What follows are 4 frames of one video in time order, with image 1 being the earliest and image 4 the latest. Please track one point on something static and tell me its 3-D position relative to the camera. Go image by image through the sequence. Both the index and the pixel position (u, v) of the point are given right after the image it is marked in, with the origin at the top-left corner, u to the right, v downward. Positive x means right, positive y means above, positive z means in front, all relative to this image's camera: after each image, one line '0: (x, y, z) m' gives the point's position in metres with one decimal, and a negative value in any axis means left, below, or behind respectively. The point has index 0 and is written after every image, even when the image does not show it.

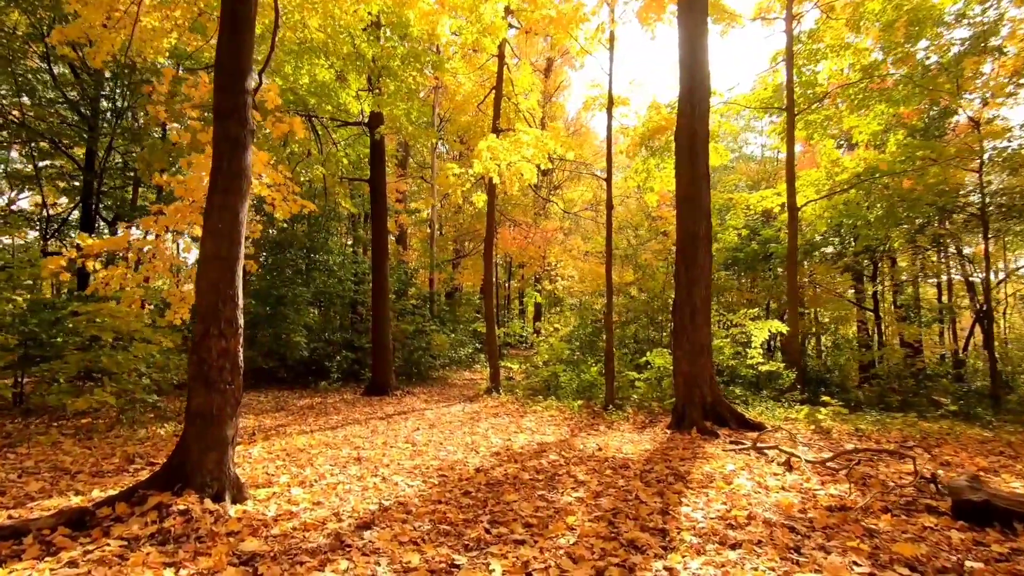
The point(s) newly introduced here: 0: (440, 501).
0: (-0.6, -1.7, +3.9) m
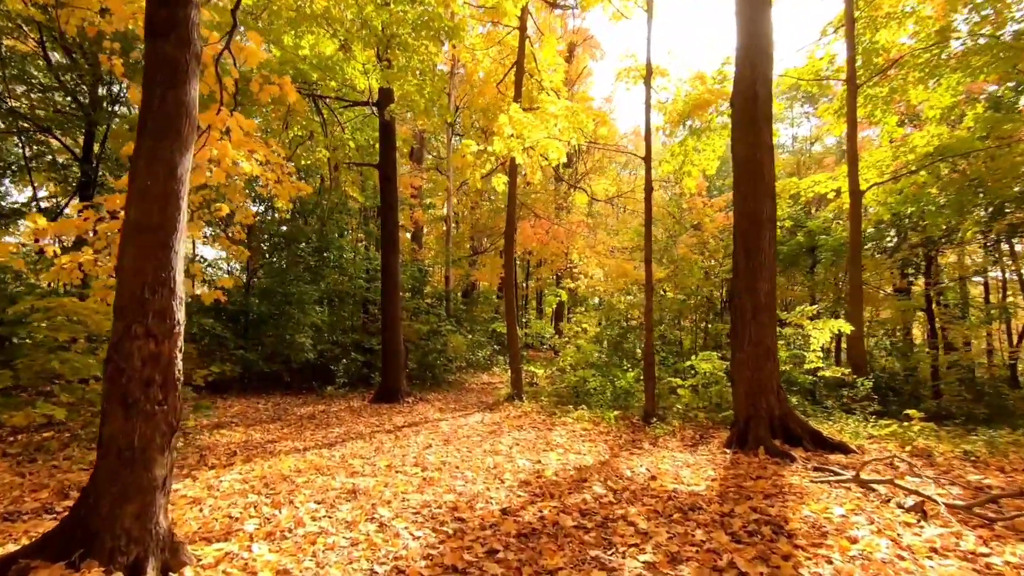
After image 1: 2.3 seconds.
0: (-0.3, -1.6, +2.8) m
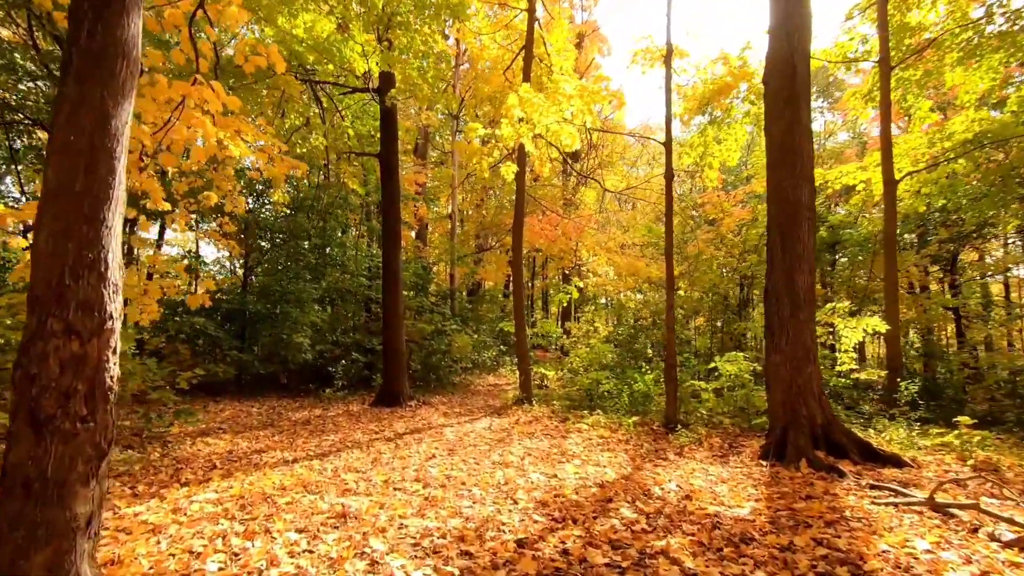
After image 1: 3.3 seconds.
0: (-0.2, -1.5, +2.2) m
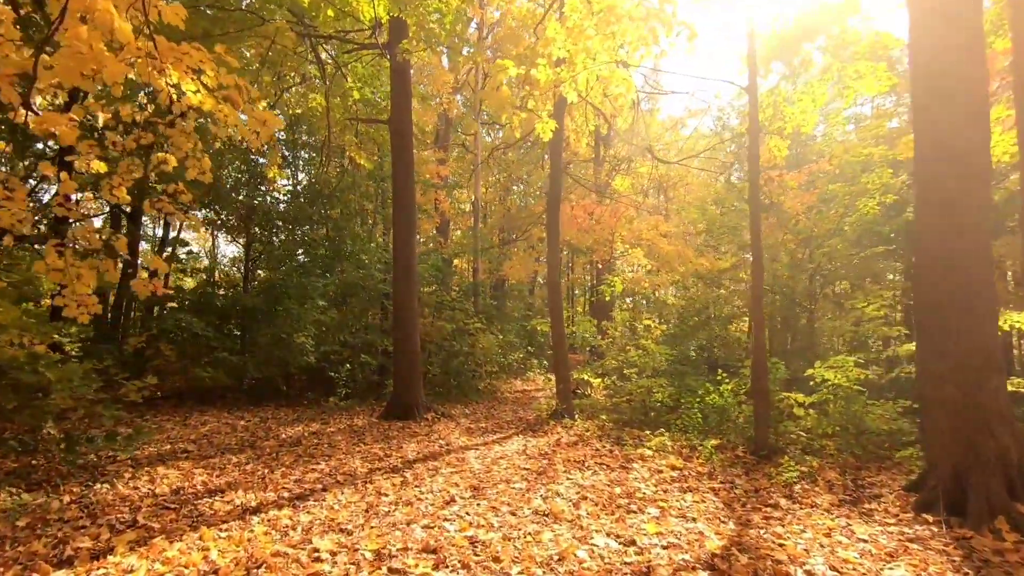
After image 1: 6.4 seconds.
0: (0.0, -1.3, +0.6) m
